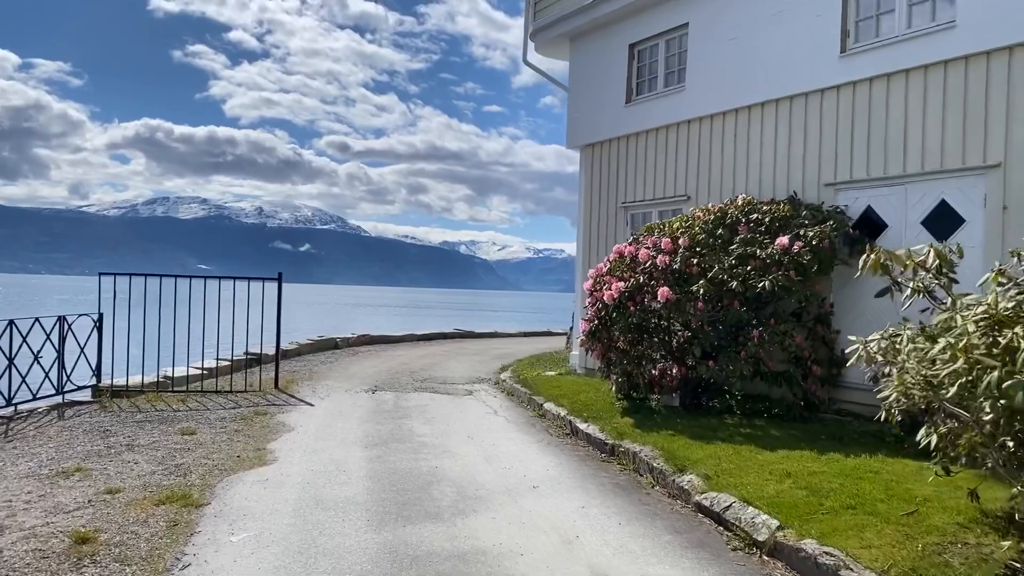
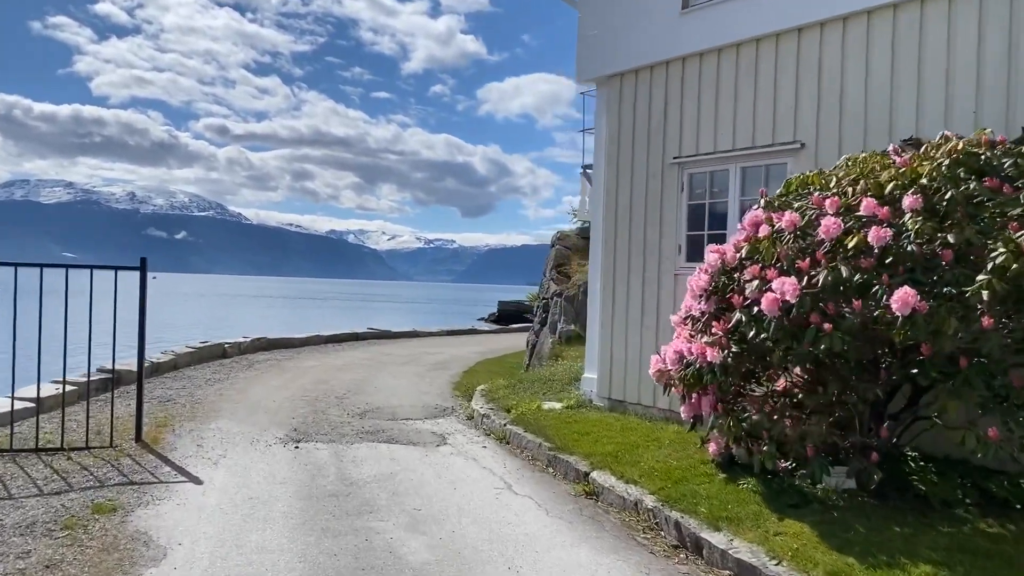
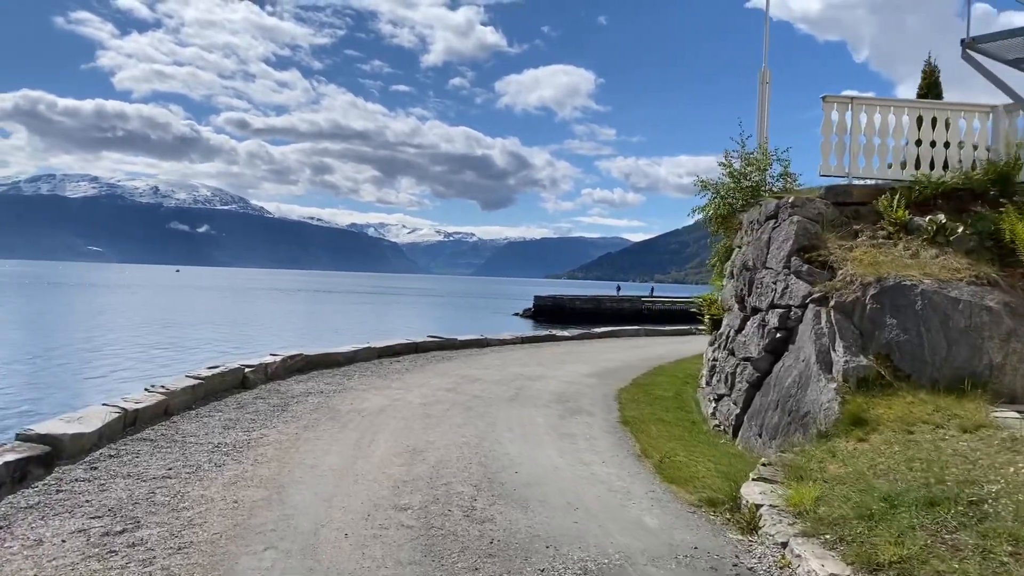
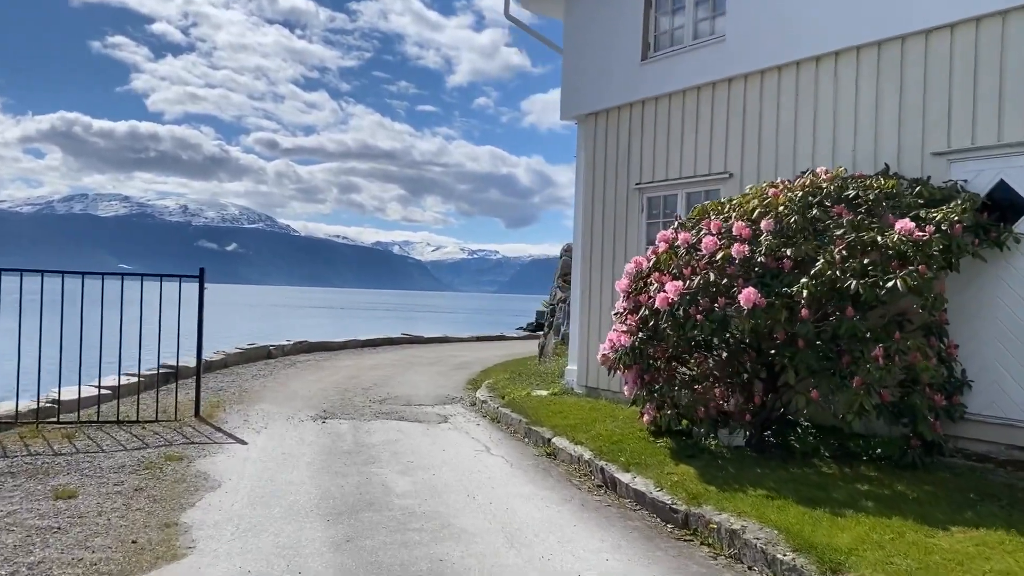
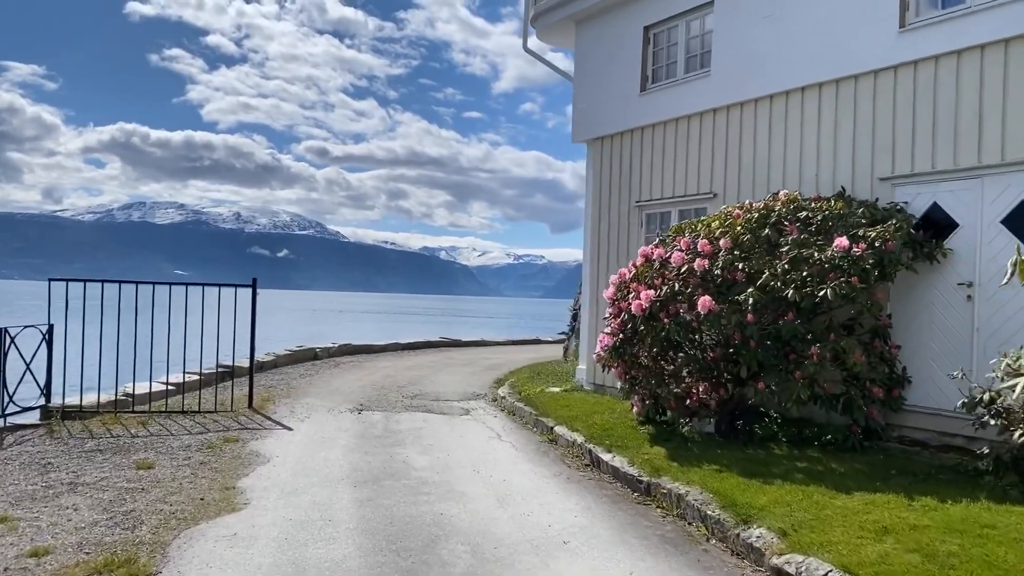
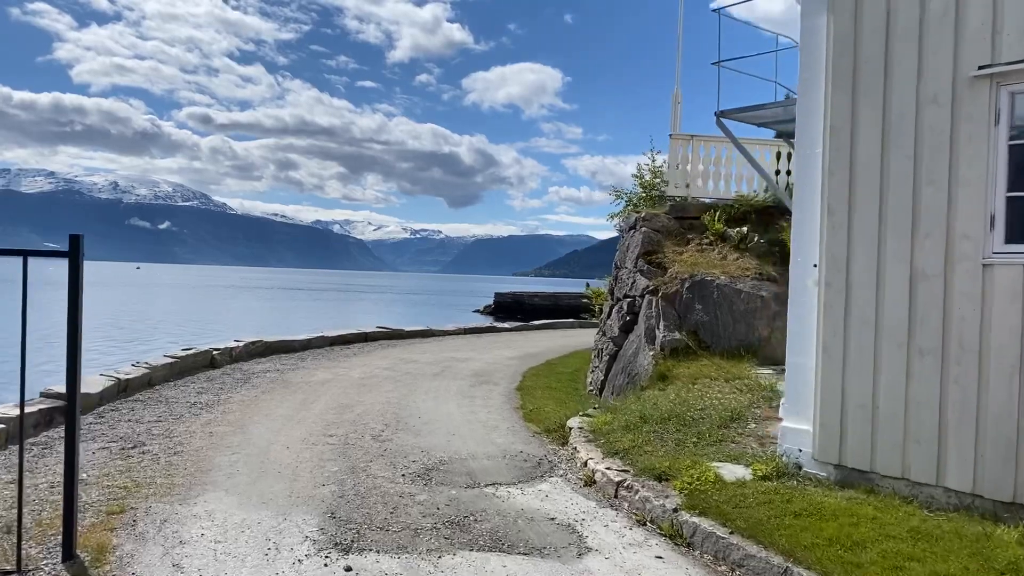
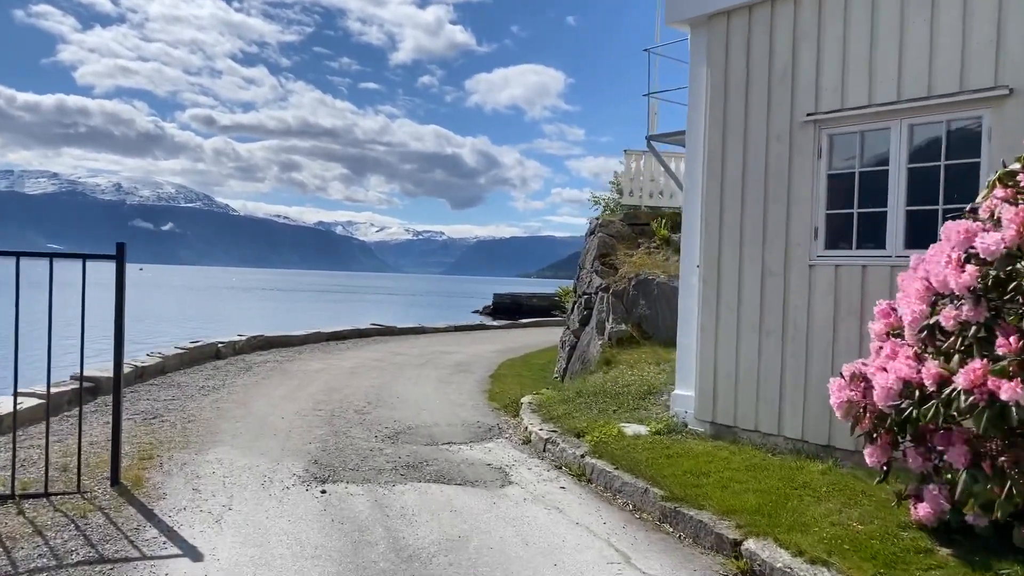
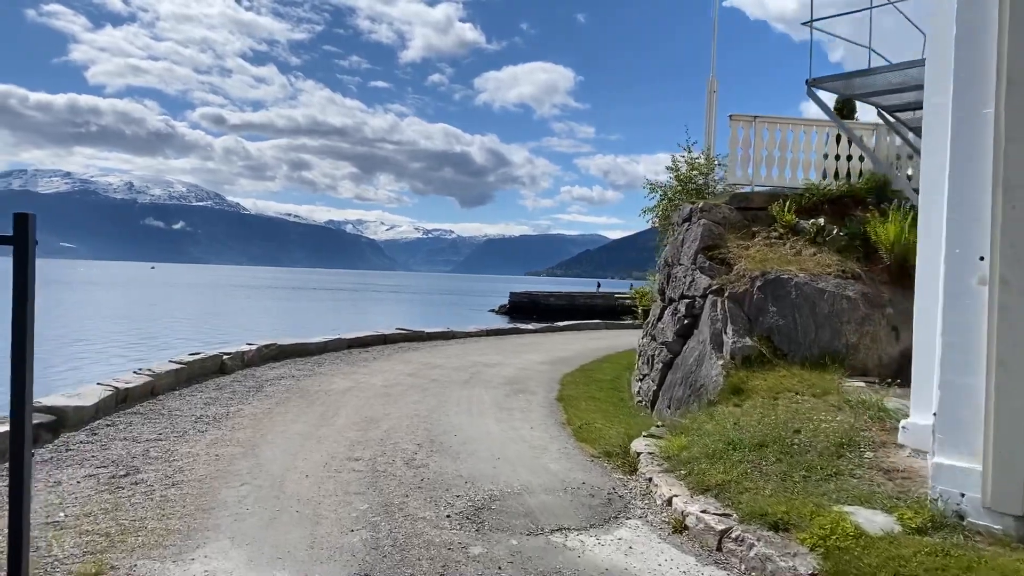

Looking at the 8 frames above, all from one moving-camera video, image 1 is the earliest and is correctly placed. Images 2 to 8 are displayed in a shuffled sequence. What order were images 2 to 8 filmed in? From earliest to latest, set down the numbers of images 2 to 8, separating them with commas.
5, 4, 2, 7, 6, 8, 3
